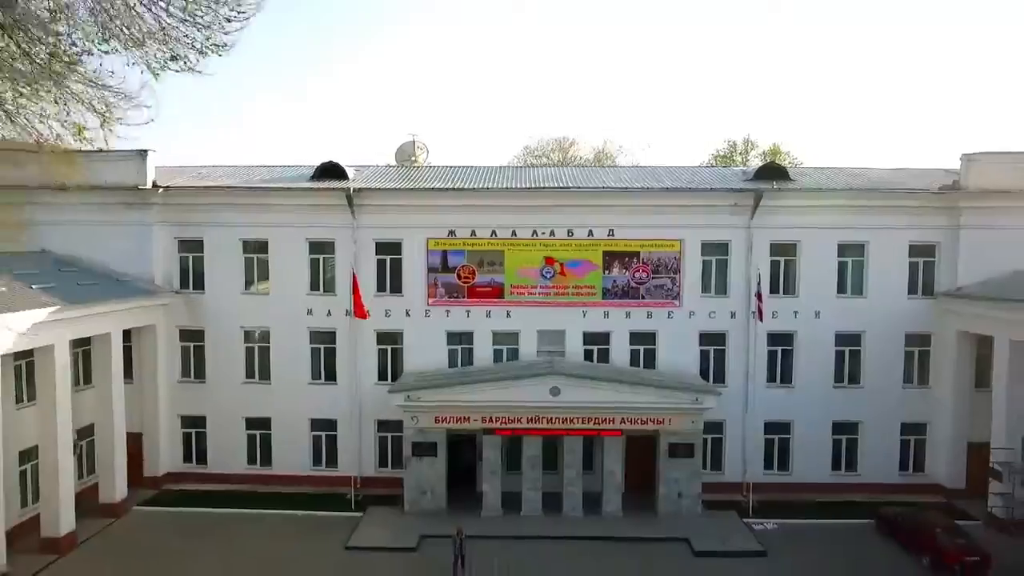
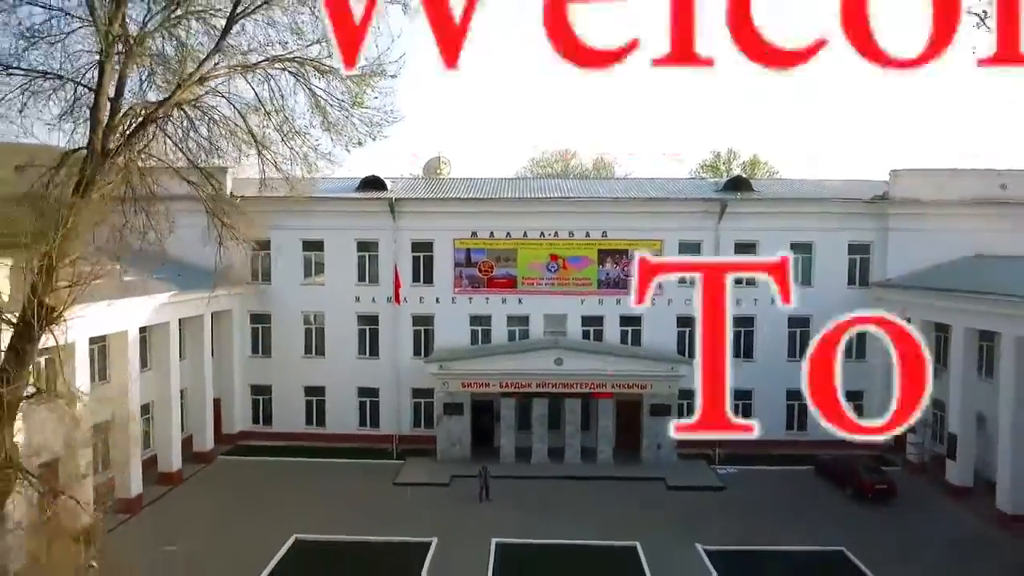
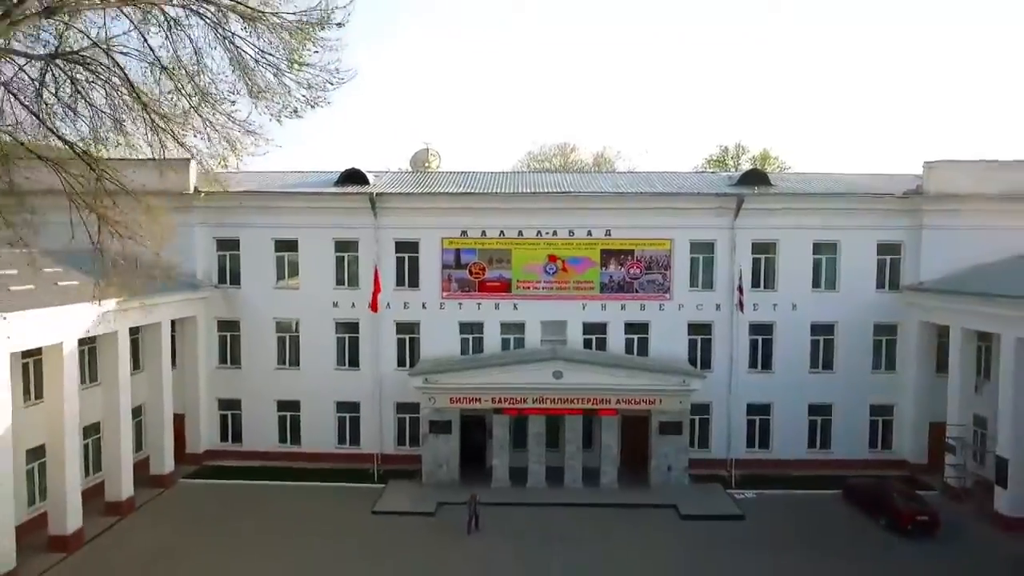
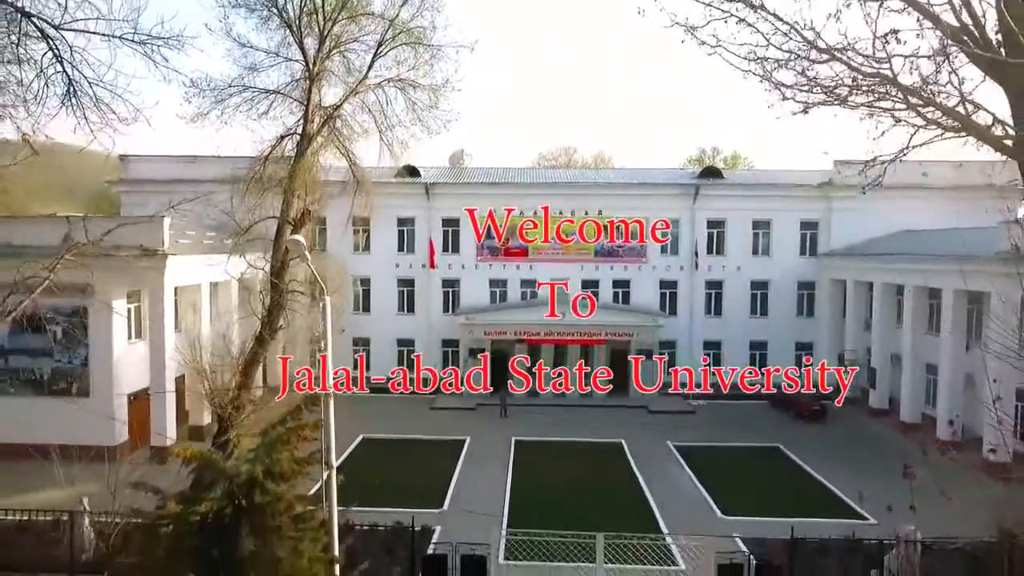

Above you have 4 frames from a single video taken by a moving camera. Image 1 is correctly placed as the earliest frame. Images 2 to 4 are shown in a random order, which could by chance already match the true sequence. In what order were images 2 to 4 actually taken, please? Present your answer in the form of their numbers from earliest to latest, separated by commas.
3, 2, 4
